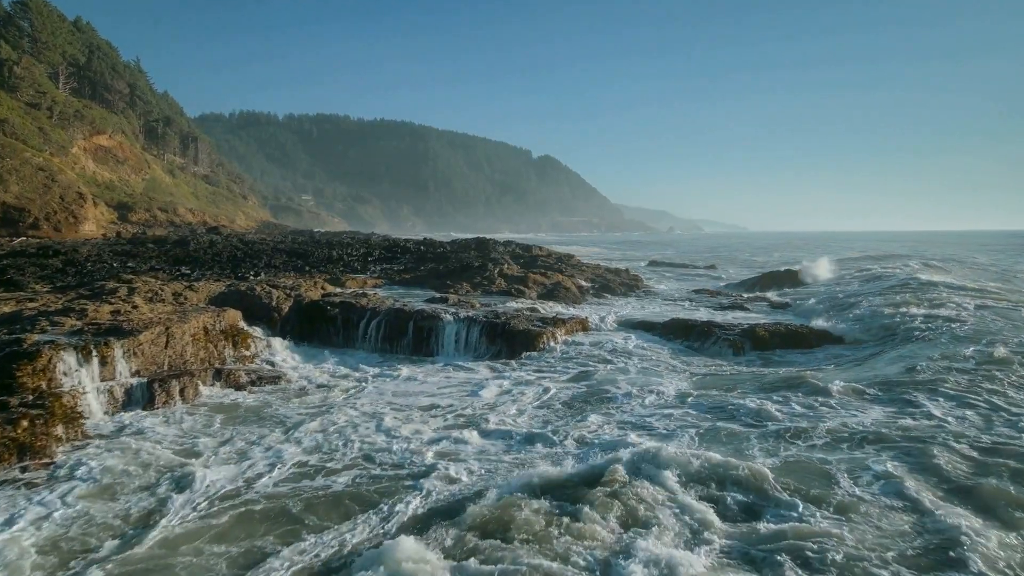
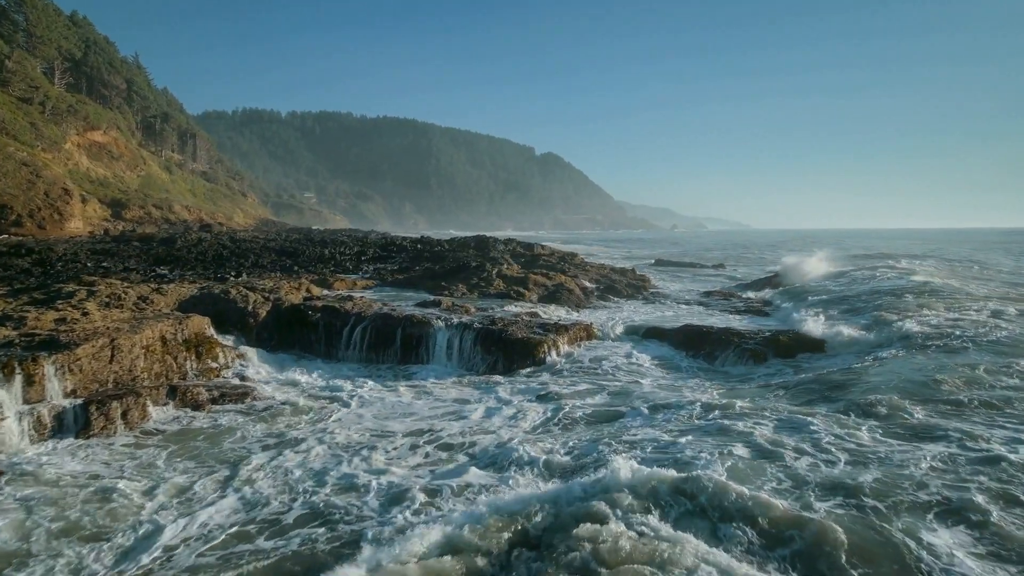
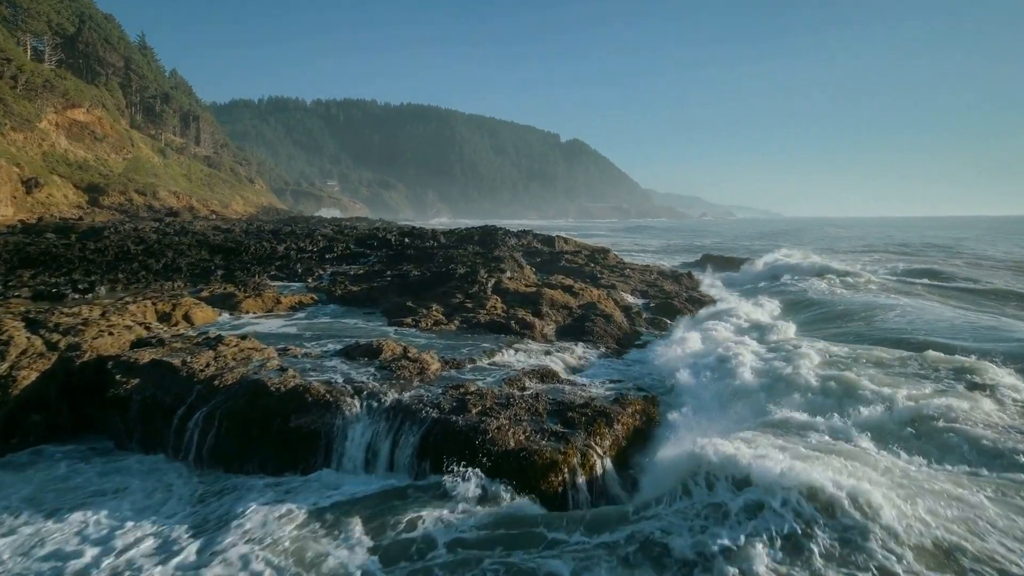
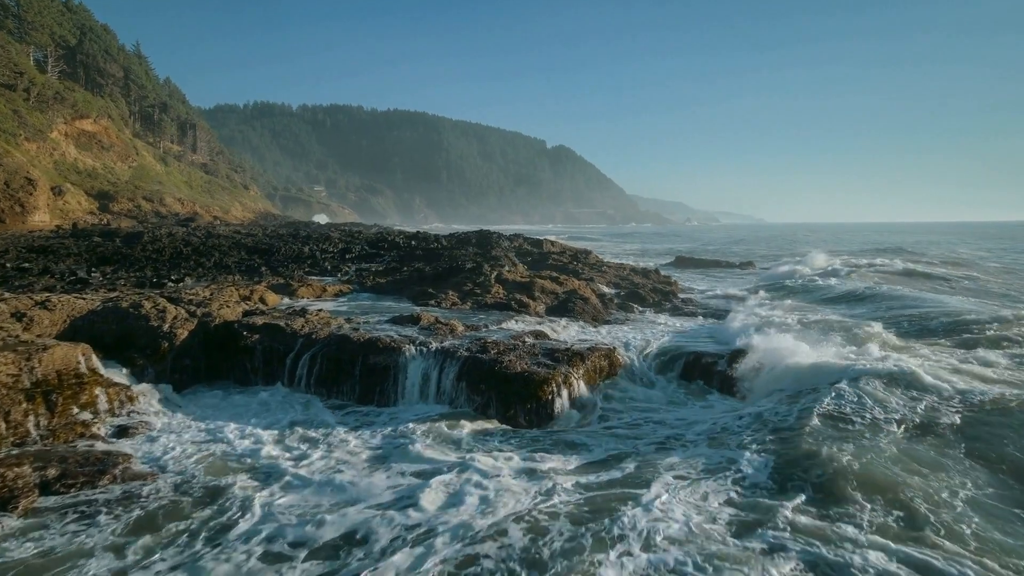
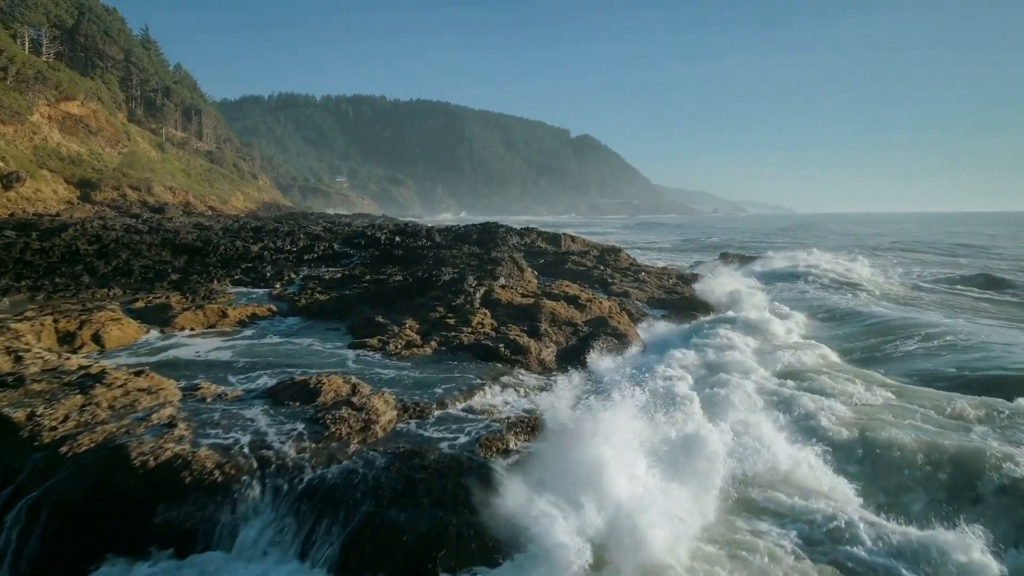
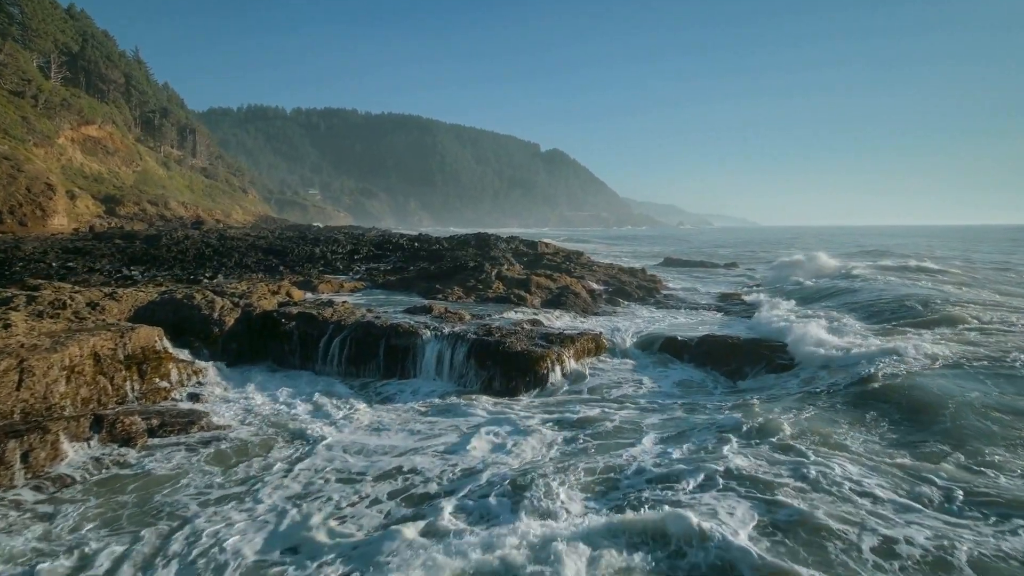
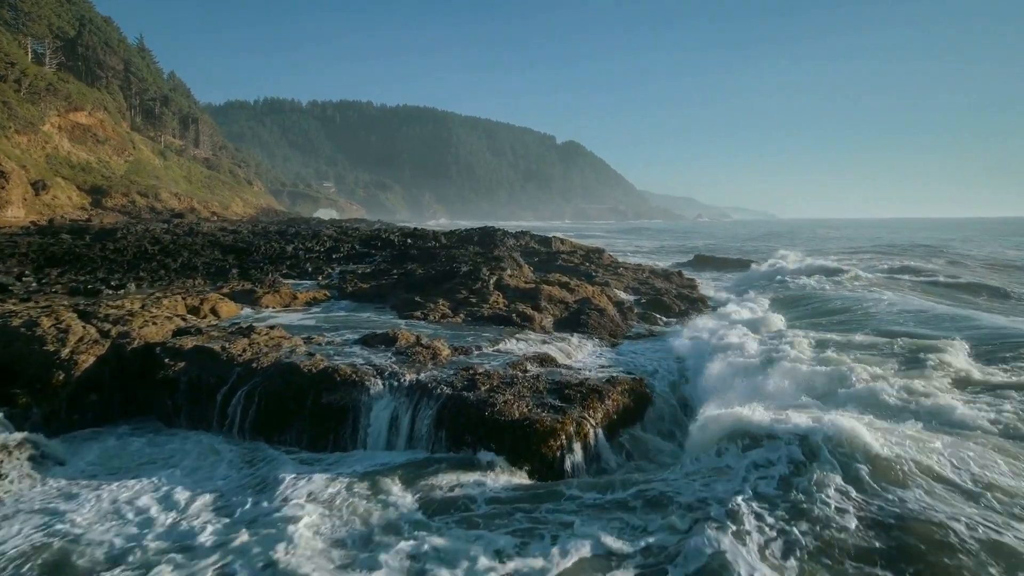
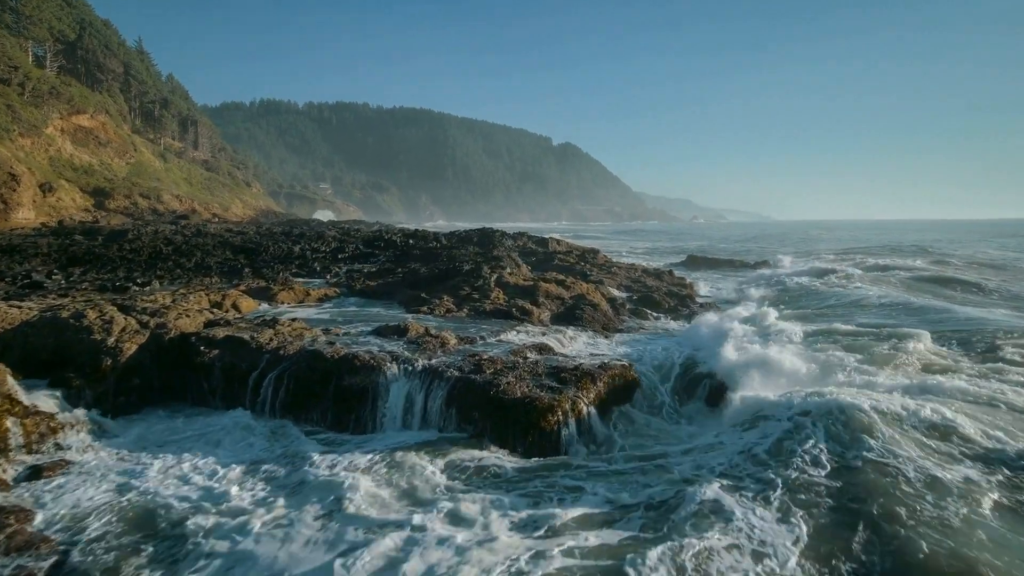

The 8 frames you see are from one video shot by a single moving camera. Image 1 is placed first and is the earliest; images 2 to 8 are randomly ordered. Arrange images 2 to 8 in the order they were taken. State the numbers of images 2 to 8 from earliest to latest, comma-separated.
2, 6, 4, 8, 7, 3, 5
